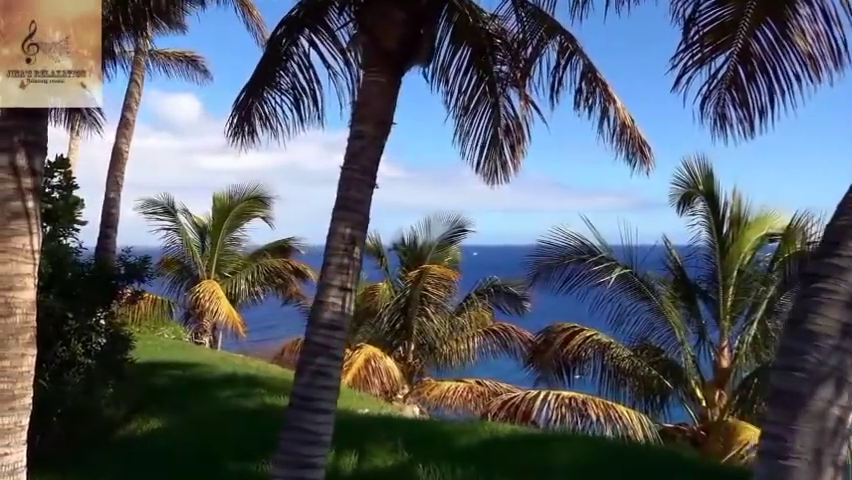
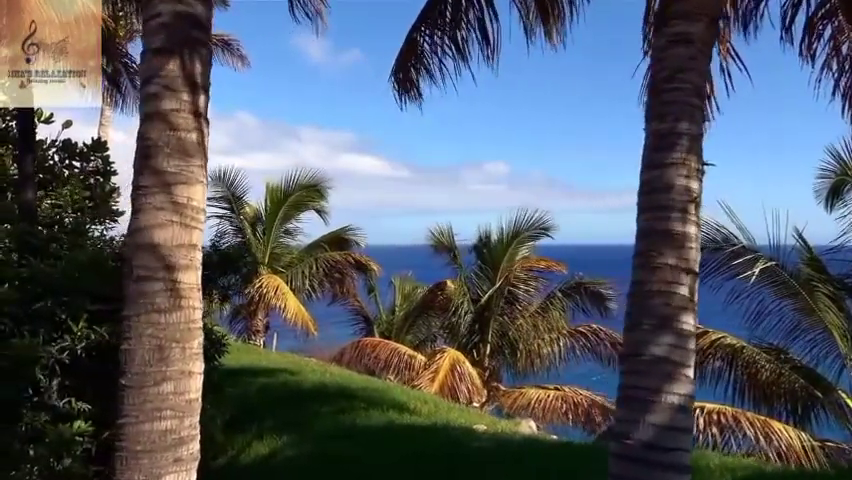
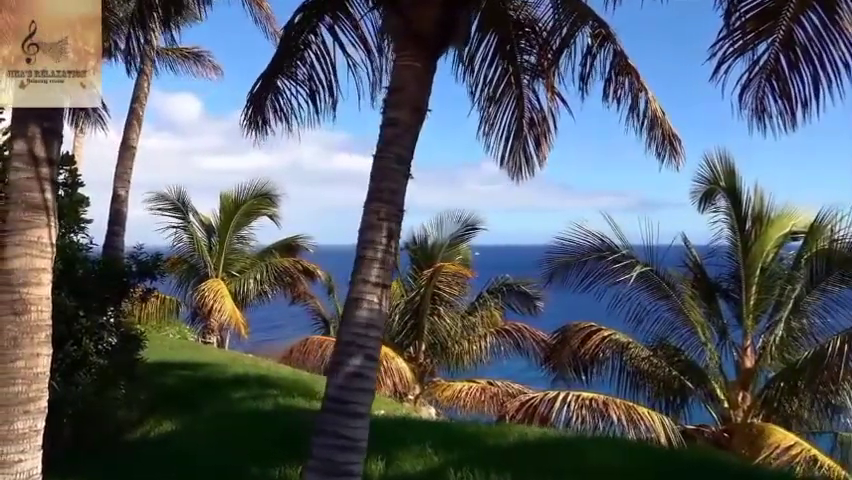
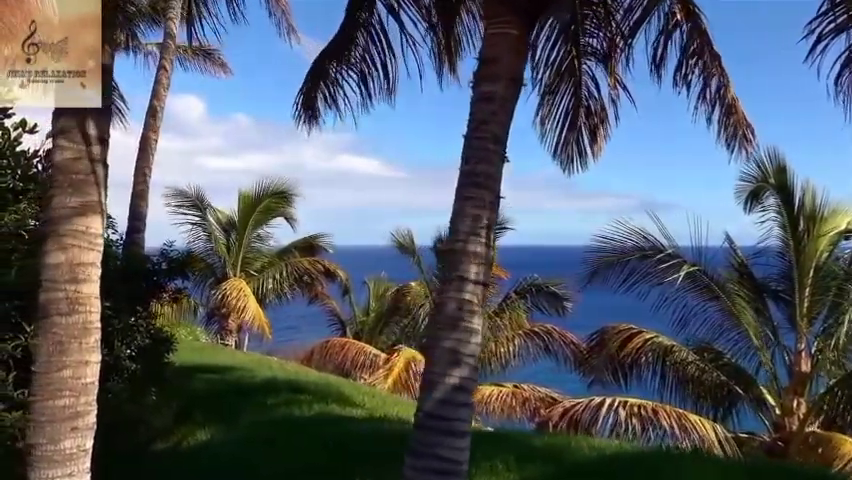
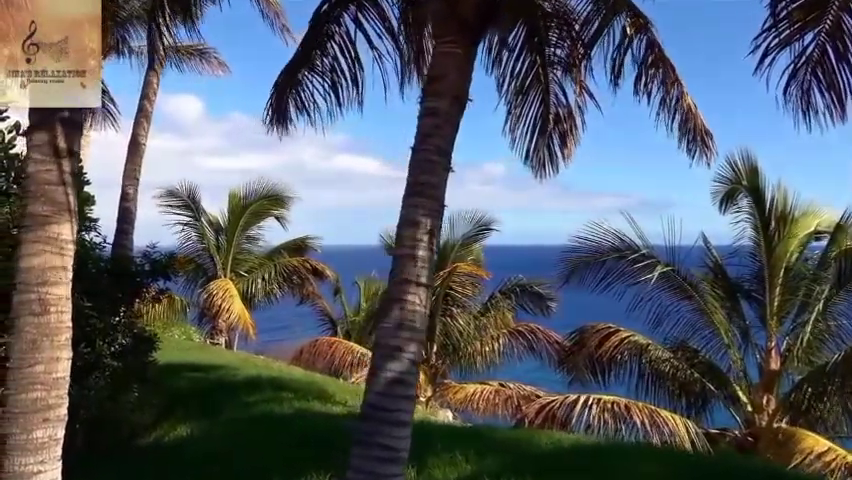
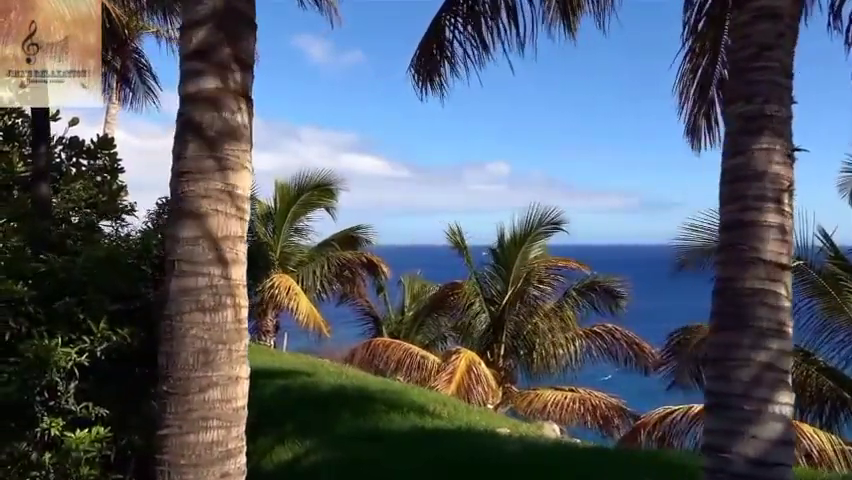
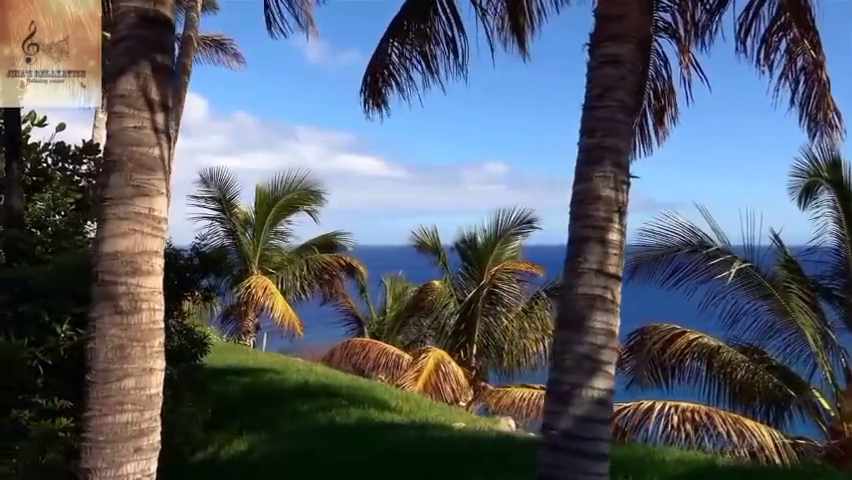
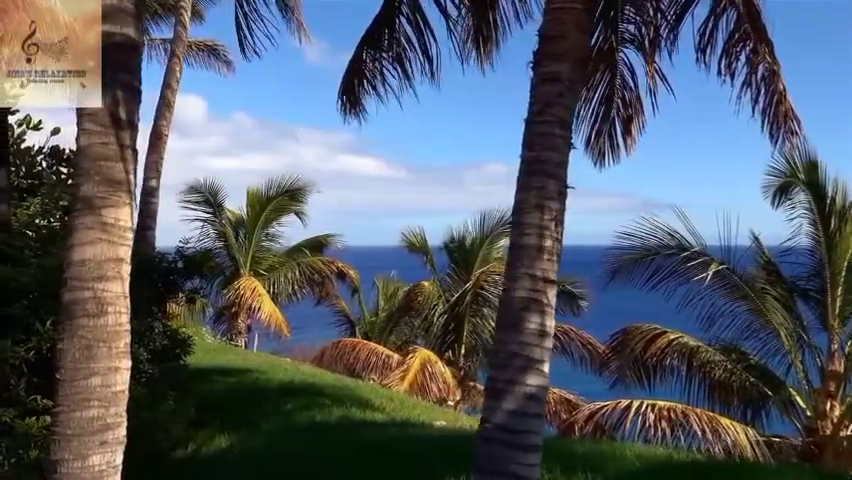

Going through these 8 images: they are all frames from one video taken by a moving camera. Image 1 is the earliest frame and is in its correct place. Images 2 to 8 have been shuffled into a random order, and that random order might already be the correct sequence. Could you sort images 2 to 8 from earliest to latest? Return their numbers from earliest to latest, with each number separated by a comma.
3, 5, 4, 8, 7, 2, 6
